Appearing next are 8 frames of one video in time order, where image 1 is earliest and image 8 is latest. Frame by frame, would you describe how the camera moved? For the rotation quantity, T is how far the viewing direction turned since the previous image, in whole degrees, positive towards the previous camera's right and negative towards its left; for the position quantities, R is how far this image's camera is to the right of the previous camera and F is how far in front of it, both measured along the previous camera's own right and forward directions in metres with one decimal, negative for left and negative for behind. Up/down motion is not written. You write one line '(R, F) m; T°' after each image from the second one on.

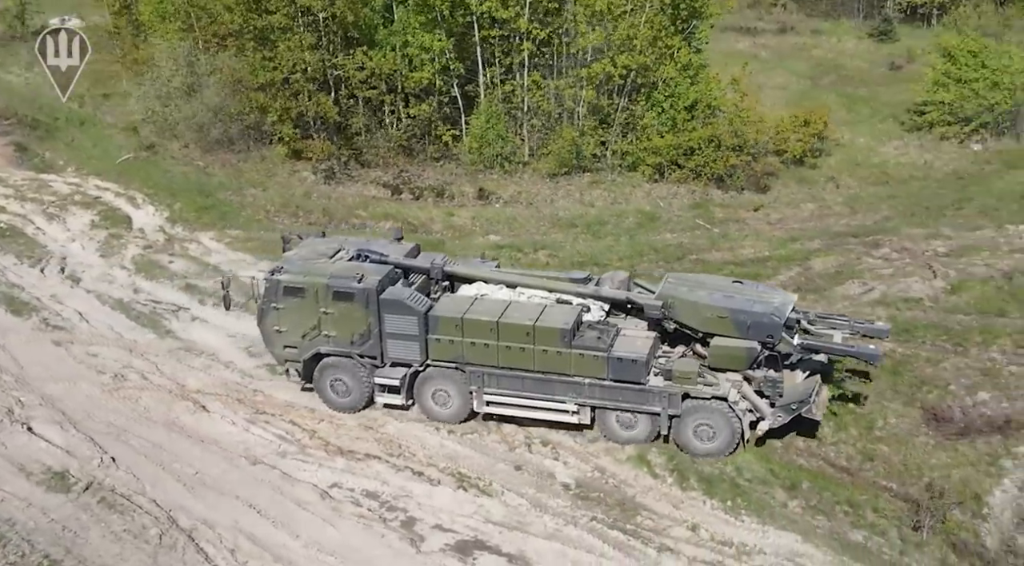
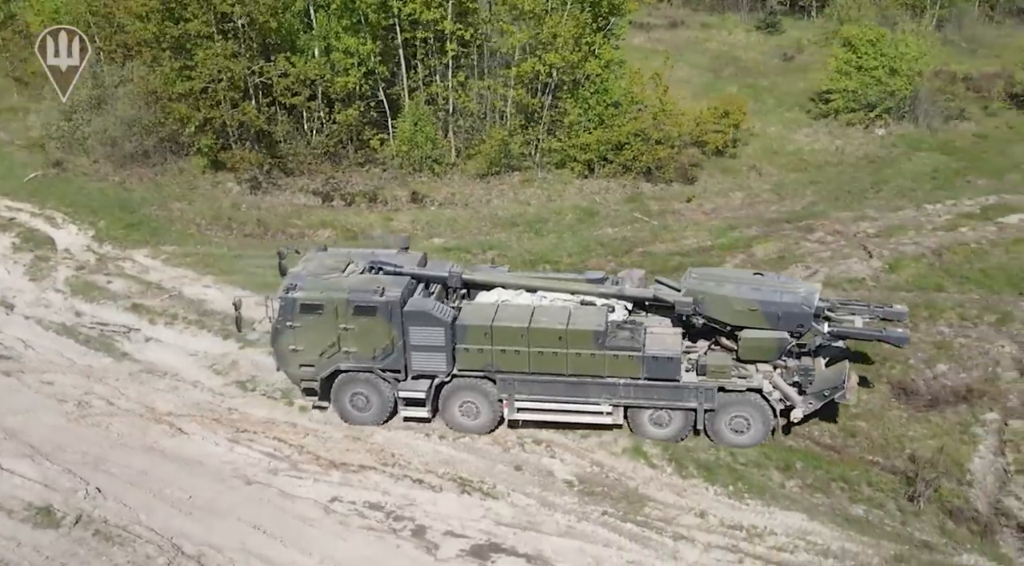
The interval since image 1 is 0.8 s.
(-1.1, +0.2) m; +6°
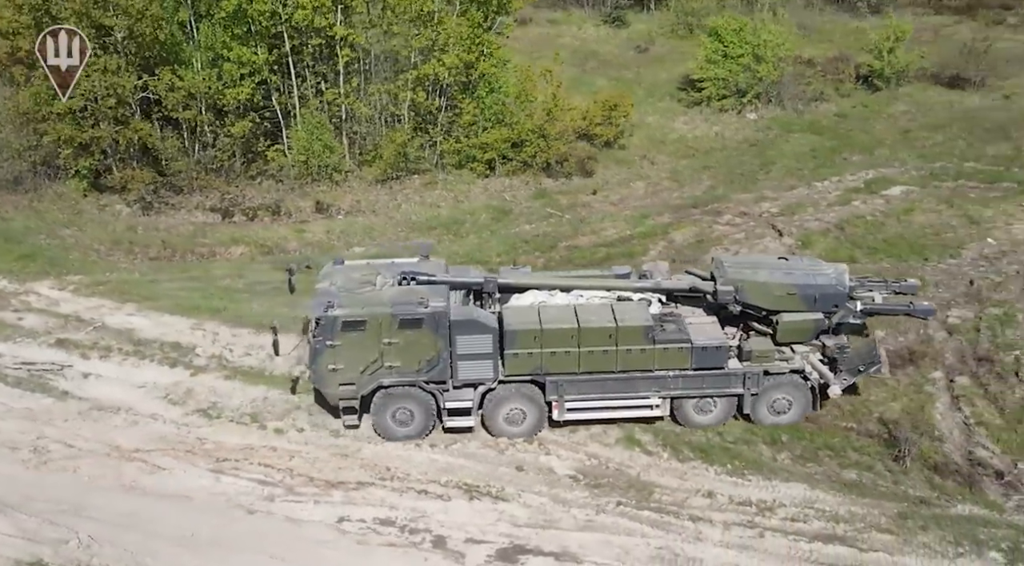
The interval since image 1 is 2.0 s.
(-1.6, +0.3) m; +8°
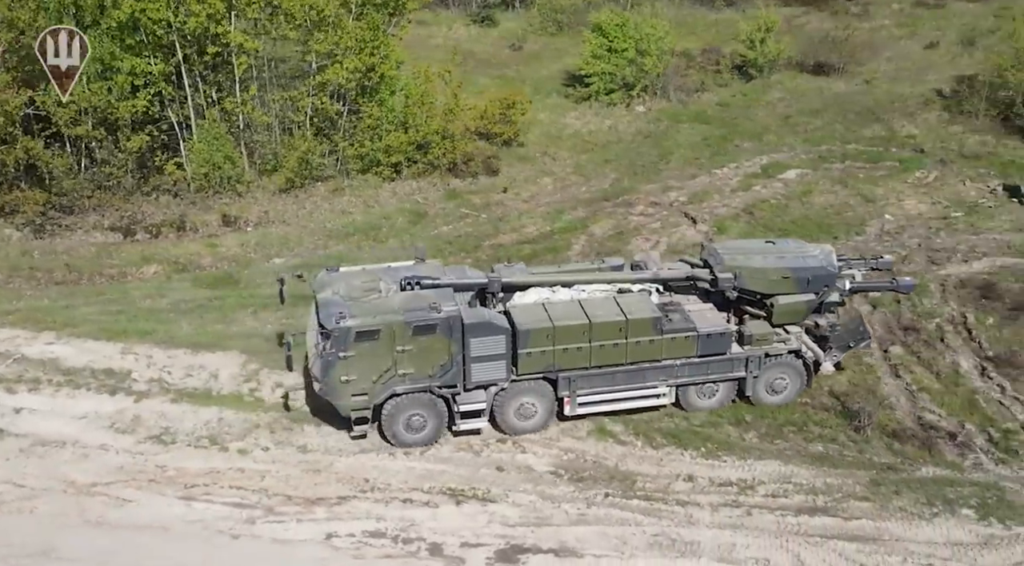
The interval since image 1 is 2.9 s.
(-1.1, +0.1) m; +7°
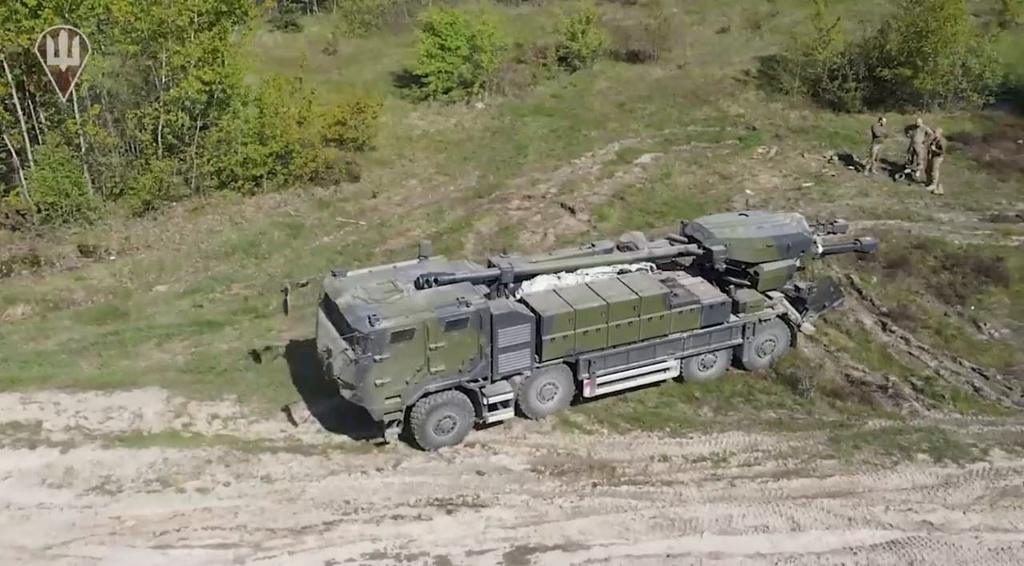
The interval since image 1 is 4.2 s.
(-1.8, +0.3) m; +11°
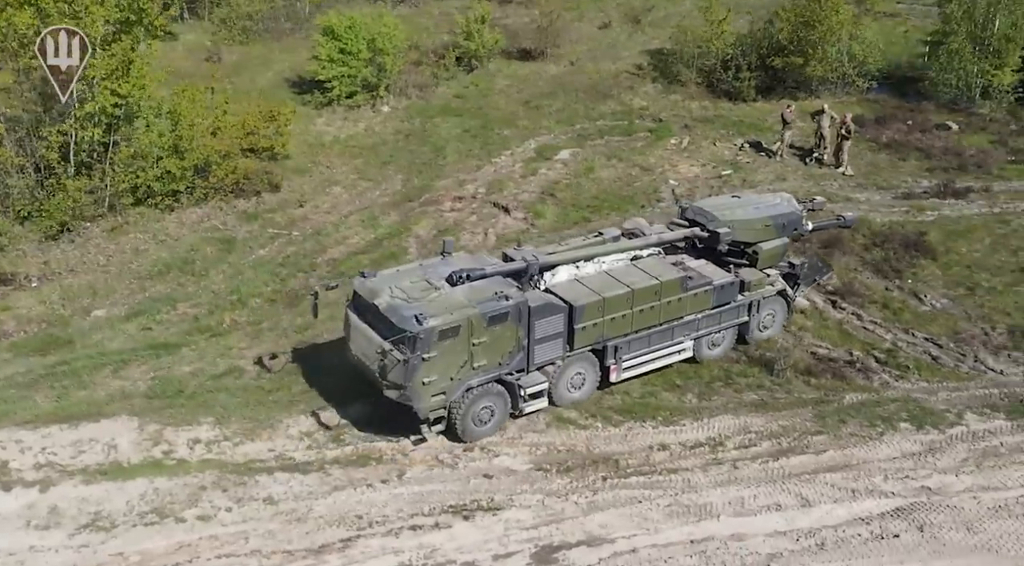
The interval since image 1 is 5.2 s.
(-1.3, +0.1) m; +7°
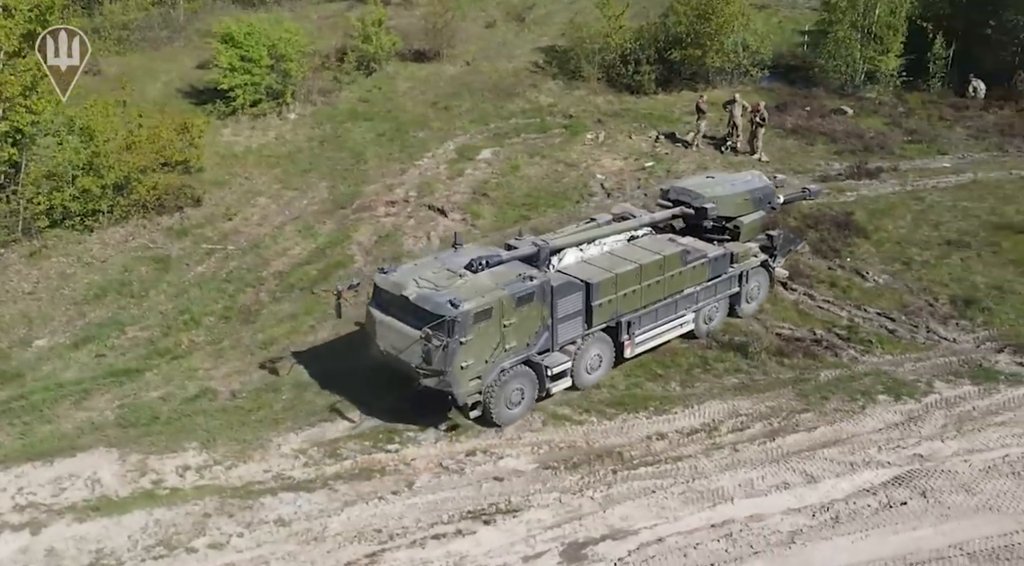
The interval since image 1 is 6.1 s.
(-1.3, 0.0) m; +7°
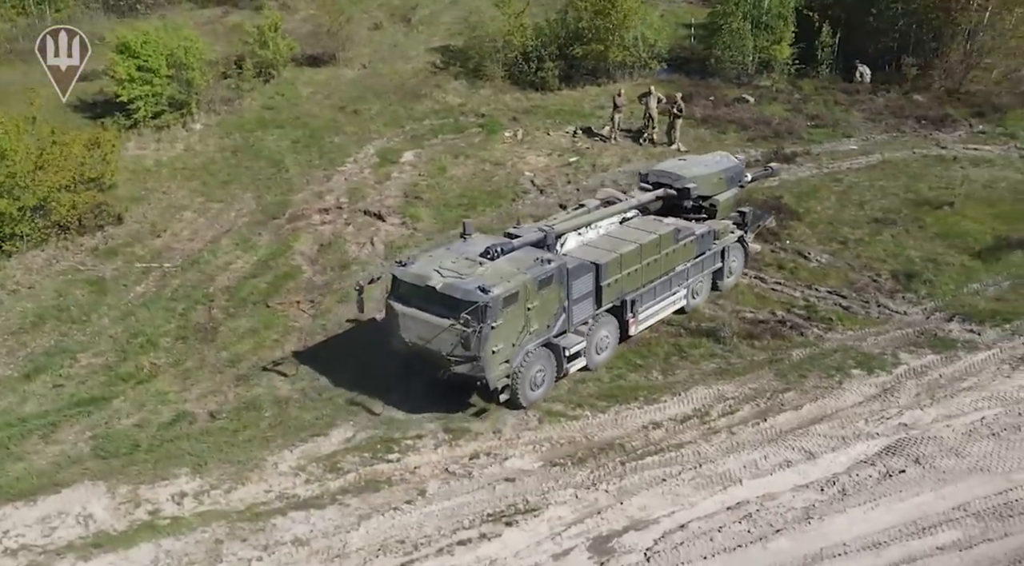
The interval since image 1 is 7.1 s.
(-1.3, 0.0) m; +7°
